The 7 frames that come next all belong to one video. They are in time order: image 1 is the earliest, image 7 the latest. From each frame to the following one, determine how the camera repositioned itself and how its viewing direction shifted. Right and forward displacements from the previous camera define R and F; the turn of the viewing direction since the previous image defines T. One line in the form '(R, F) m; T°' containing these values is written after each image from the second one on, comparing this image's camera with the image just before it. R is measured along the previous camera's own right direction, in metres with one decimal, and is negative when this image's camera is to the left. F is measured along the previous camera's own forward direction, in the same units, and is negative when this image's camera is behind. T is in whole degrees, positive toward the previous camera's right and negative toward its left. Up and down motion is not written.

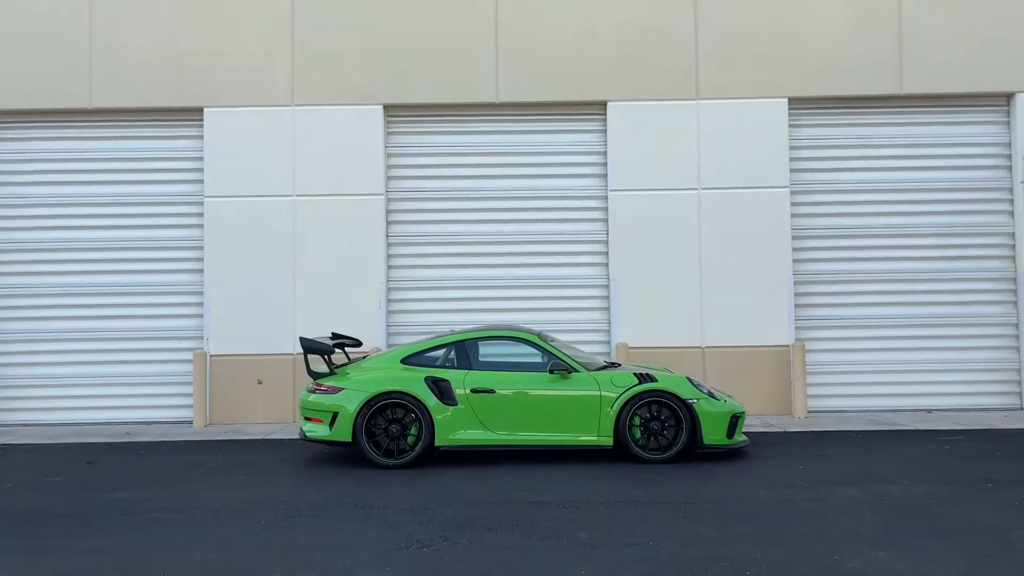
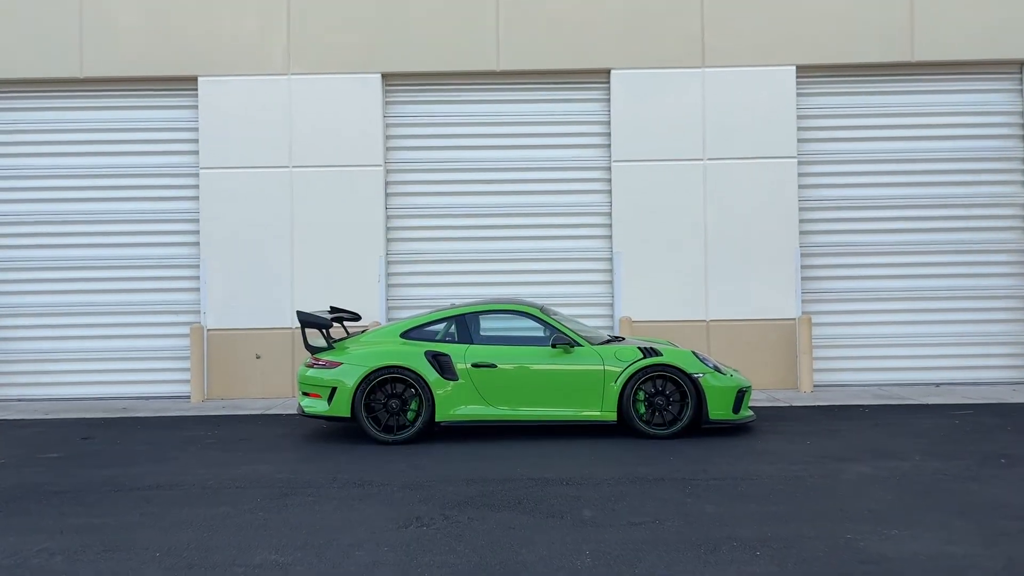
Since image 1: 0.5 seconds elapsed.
(0.0, +0.2) m; 0°
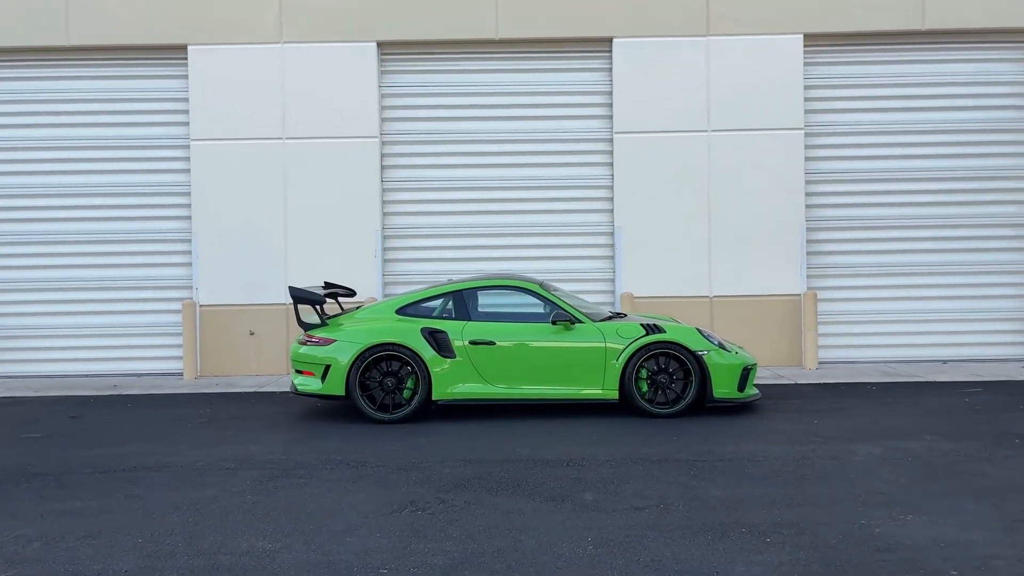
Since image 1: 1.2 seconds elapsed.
(0.0, +0.3) m; 0°
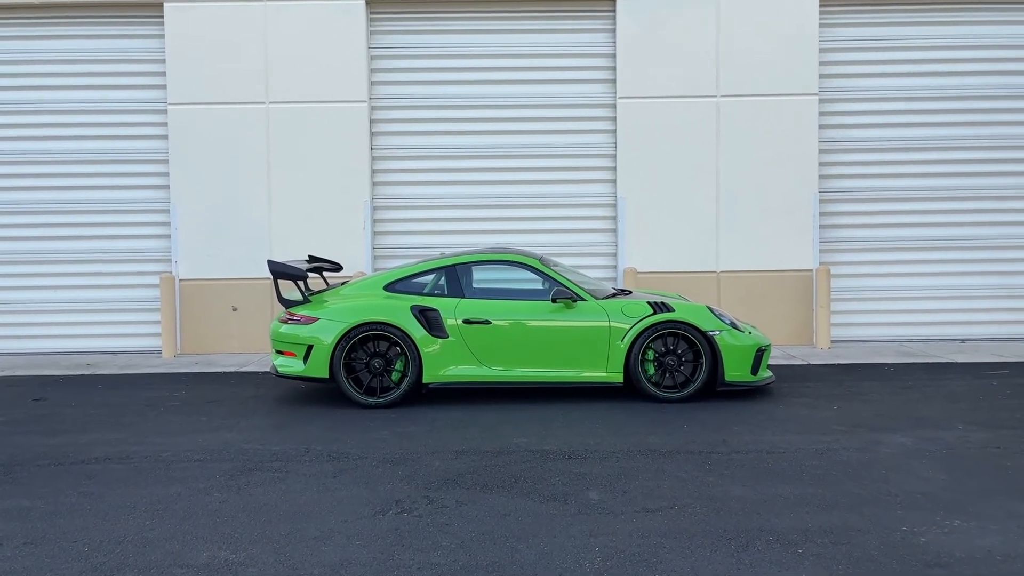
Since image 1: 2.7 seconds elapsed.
(0.0, +0.6) m; 0°
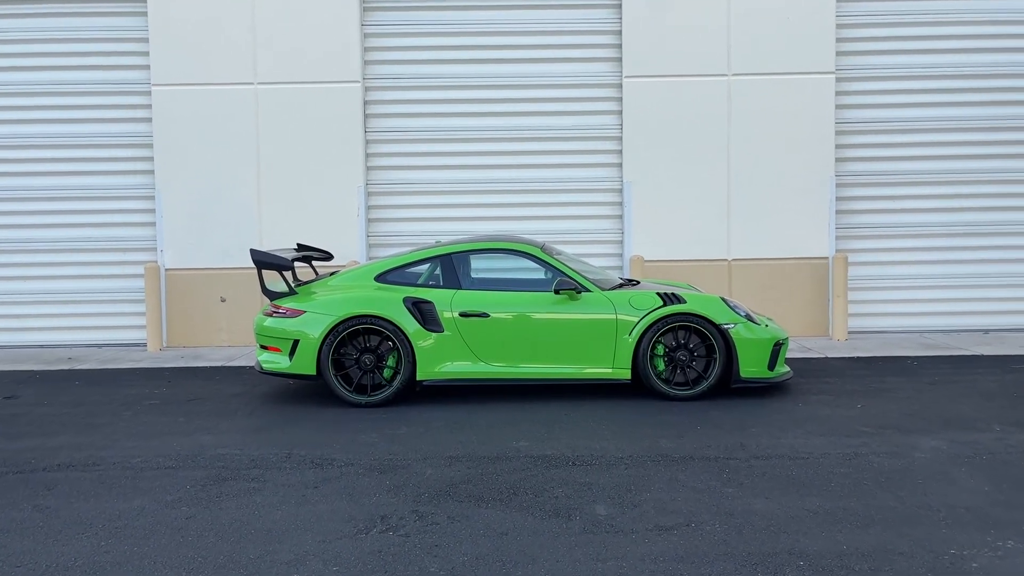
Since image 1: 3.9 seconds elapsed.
(0.0, +0.5) m; 0°
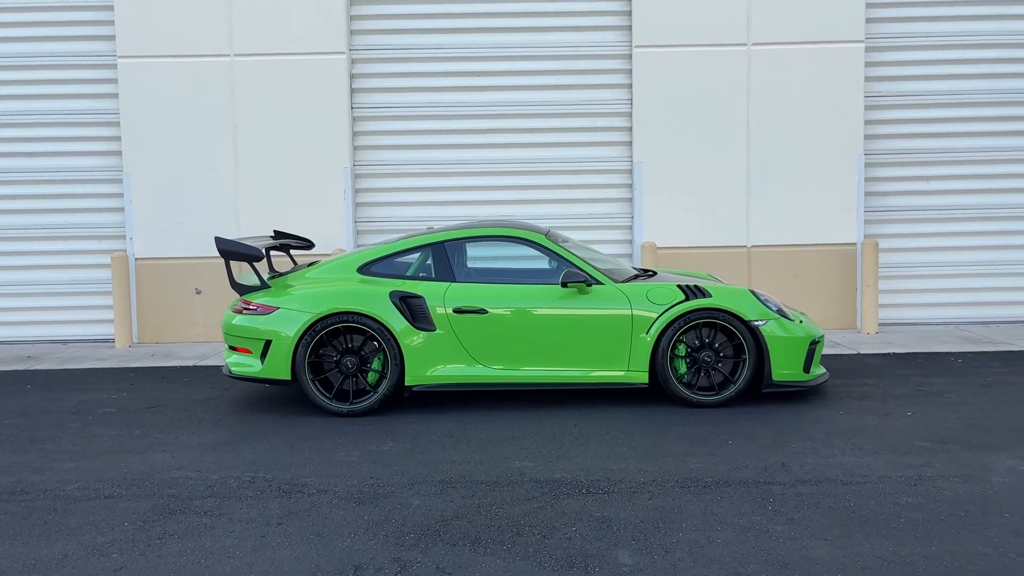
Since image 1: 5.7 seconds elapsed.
(0.0, +0.8) m; 0°
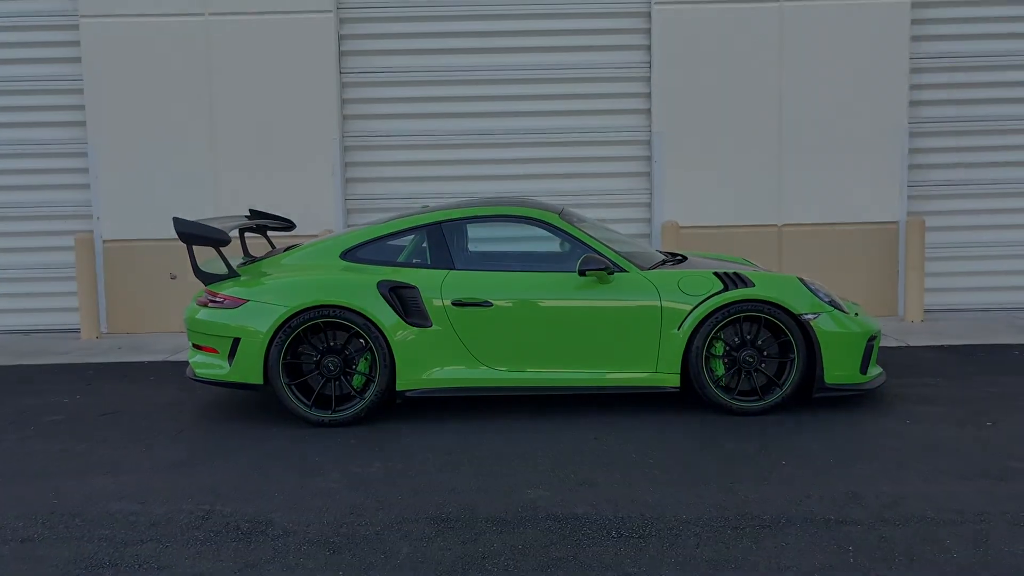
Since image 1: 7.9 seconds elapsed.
(0.0, +0.9) m; 0°
